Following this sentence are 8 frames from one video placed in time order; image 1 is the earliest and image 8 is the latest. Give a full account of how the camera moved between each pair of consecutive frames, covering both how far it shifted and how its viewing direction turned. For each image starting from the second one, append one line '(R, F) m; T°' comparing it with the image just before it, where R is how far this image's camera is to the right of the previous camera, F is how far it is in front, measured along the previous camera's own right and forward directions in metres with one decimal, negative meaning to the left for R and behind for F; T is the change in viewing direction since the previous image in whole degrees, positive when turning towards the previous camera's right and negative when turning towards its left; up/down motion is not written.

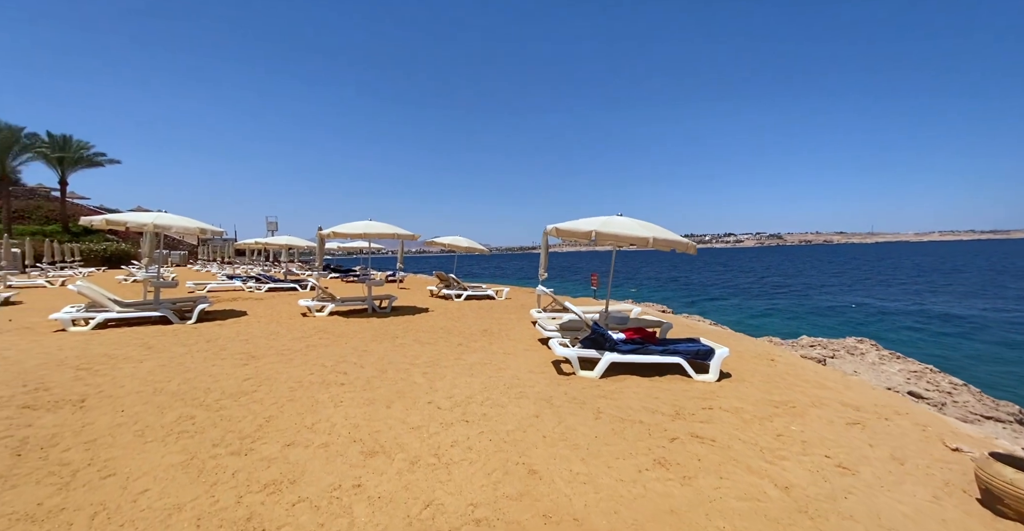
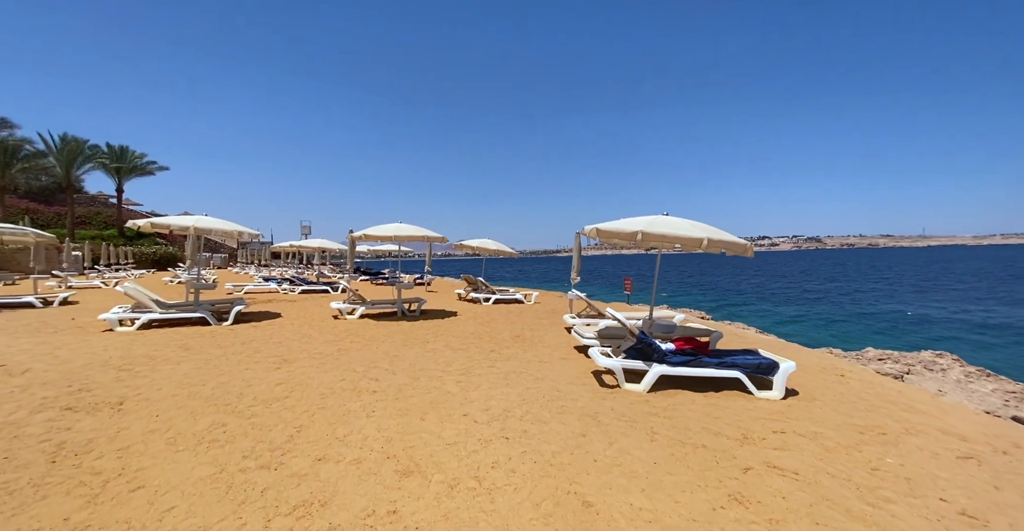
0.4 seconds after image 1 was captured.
(-0.1, +0.2) m; -4°
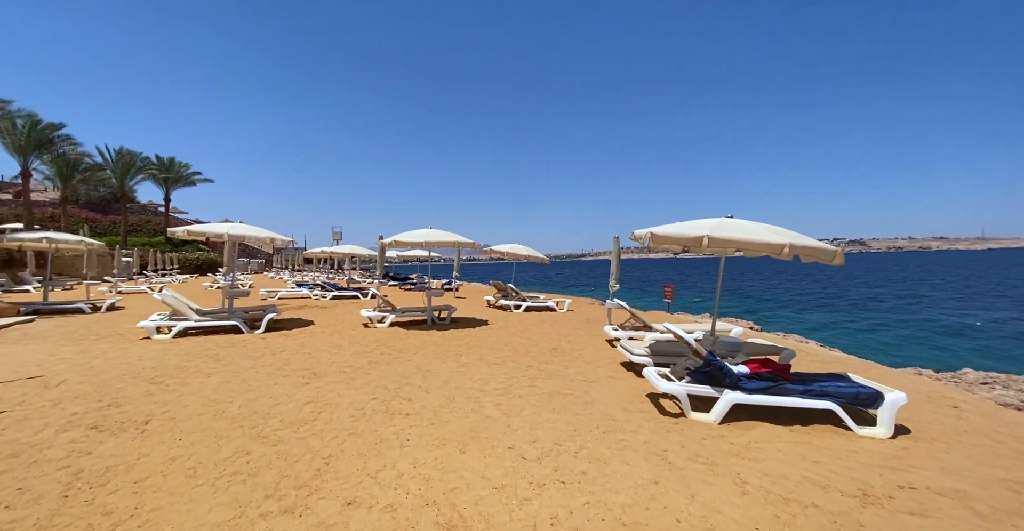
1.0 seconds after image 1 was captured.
(-0.2, +0.4) m; -4°
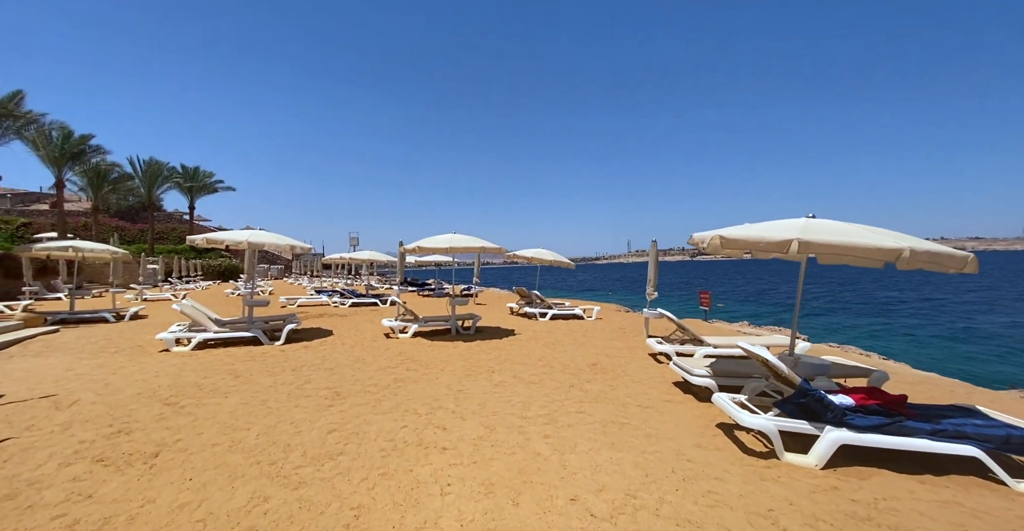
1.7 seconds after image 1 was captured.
(-0.3, +0.5) m; -2°
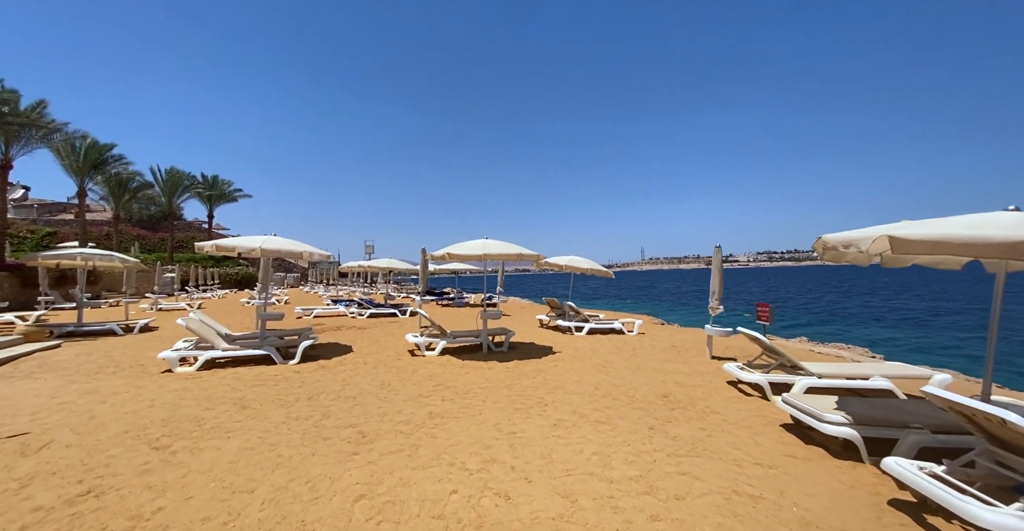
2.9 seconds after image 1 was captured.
(-0.5, +0.9) m; -2°
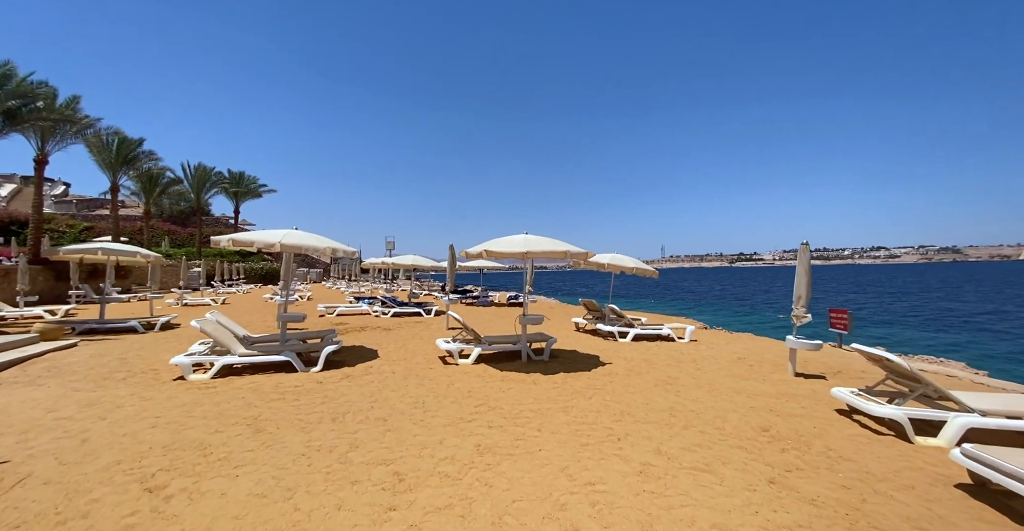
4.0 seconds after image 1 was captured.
(-0.4, +0.9) m; -2°
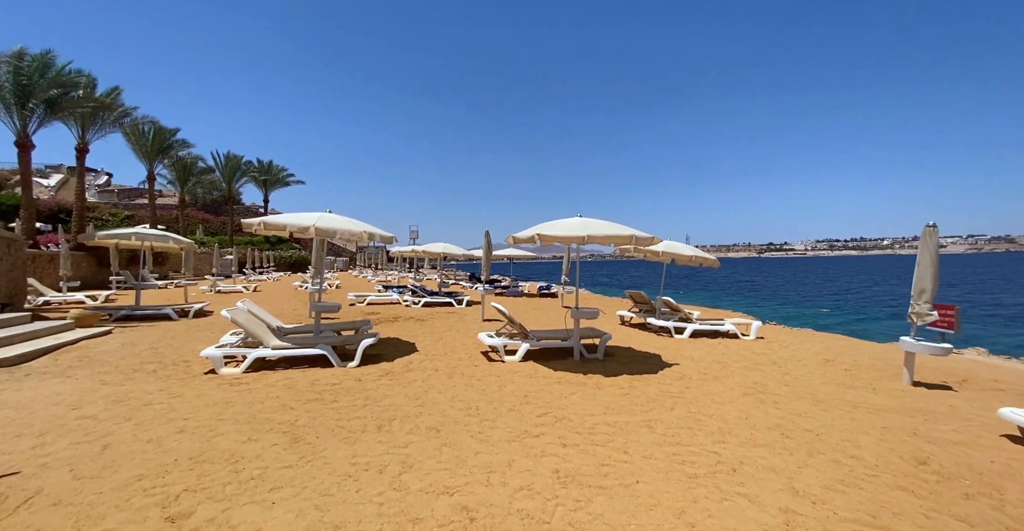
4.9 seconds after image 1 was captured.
(-0.5, +0.7) m; -3°
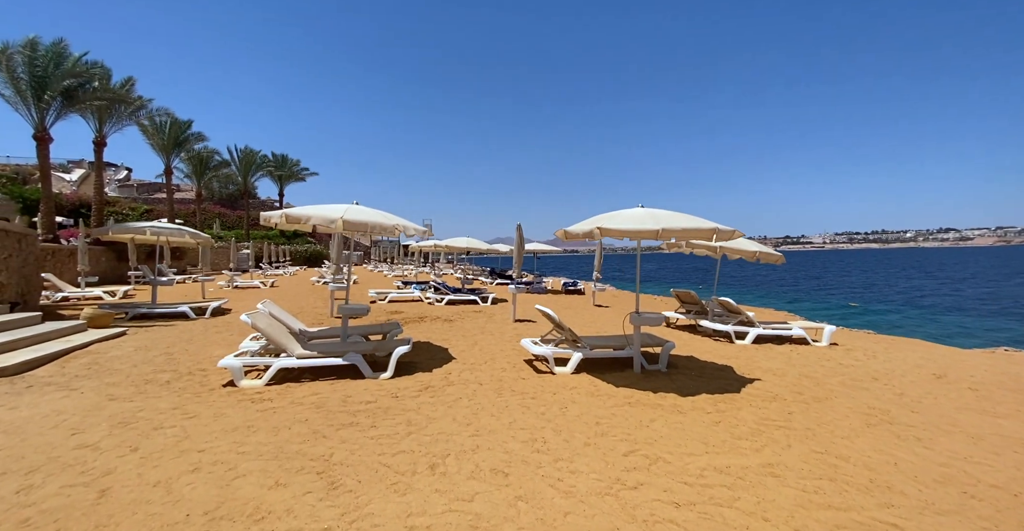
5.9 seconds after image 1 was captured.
(-0.6, +0.8) m; -2°
